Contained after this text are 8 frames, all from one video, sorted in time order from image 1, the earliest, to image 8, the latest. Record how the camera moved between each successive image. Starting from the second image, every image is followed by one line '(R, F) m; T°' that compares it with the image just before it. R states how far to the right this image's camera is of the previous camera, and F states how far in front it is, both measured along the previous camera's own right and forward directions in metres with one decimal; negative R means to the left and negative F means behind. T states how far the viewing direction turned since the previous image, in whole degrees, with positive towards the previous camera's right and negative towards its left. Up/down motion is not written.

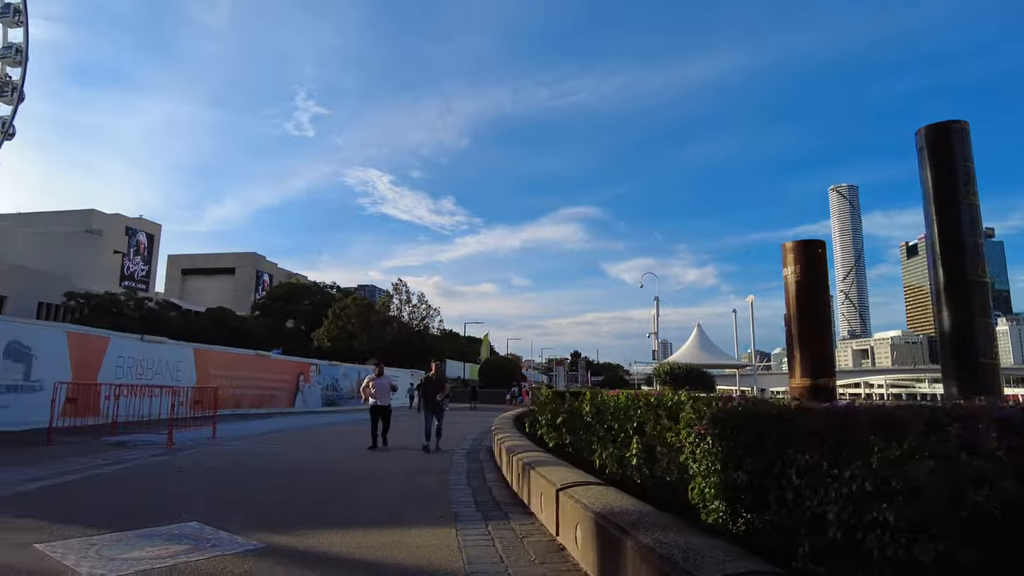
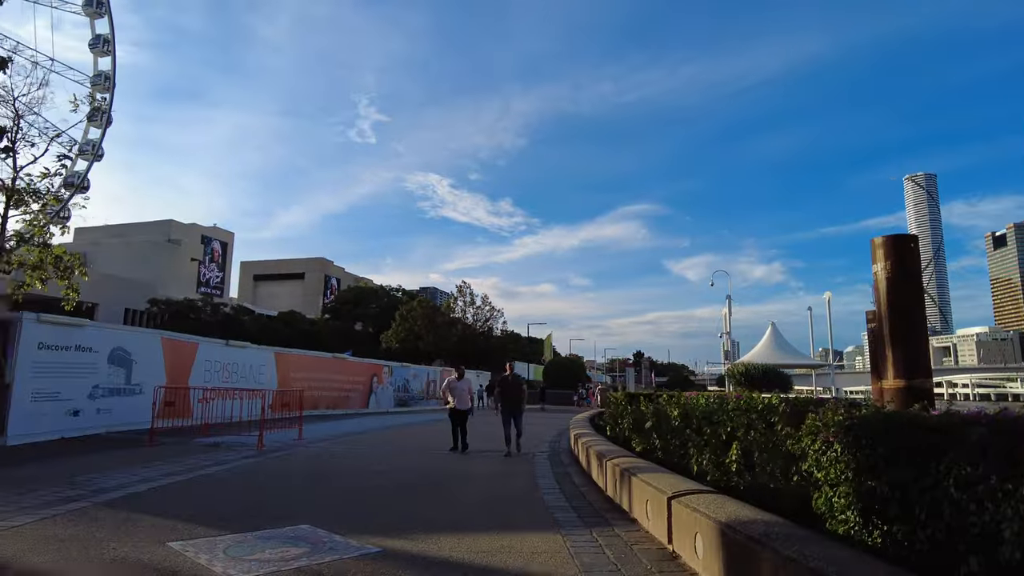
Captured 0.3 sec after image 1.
(-0.3, 0.0) m; -5°
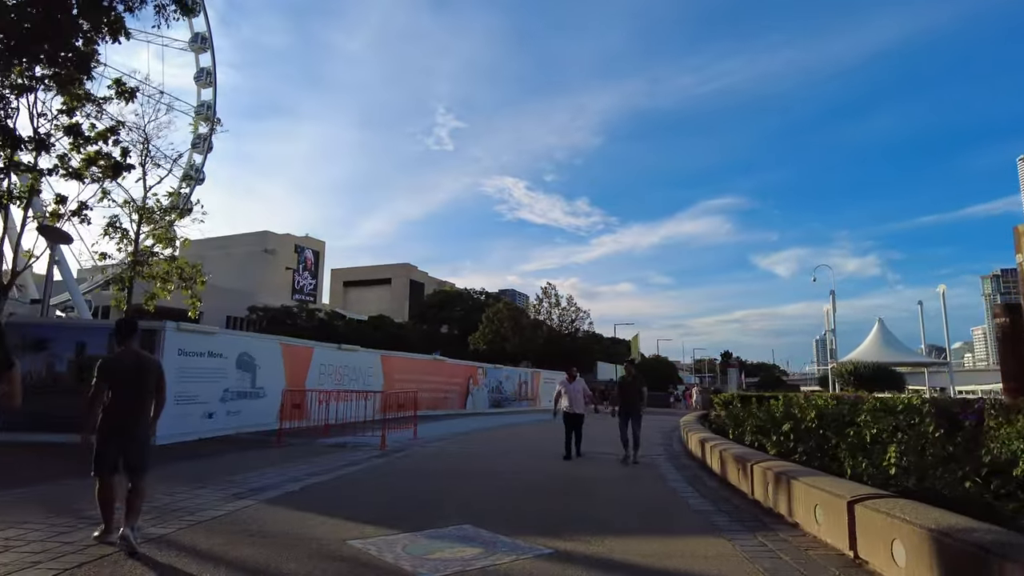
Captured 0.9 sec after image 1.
(-0.5, -0.1) m; -7°
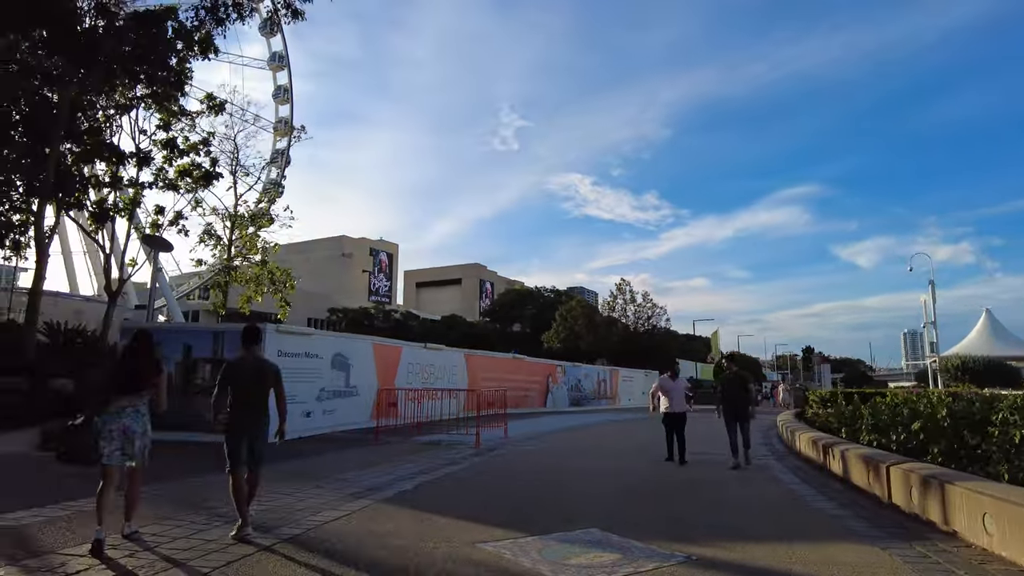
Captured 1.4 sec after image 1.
(-0.4, +0.1) m; -6°
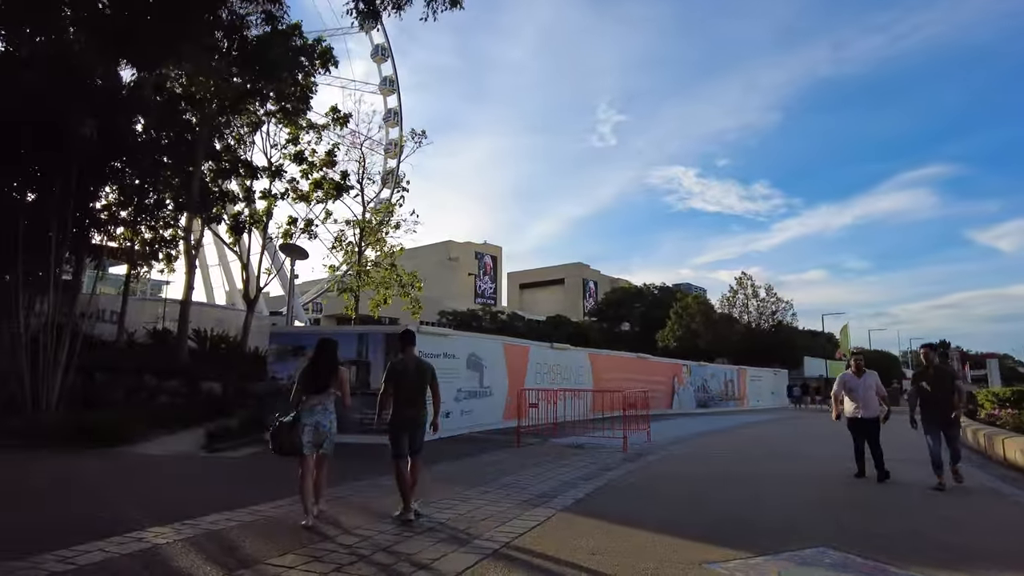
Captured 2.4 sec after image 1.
(-0.7, +0.4) m; -9°
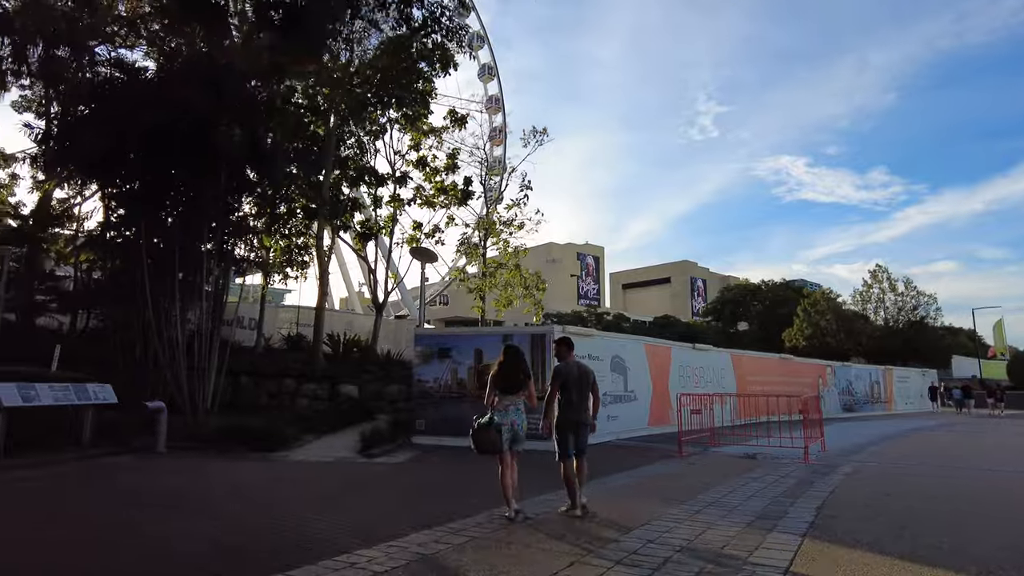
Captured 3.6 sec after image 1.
(-0.9, +0.6) m; -8°
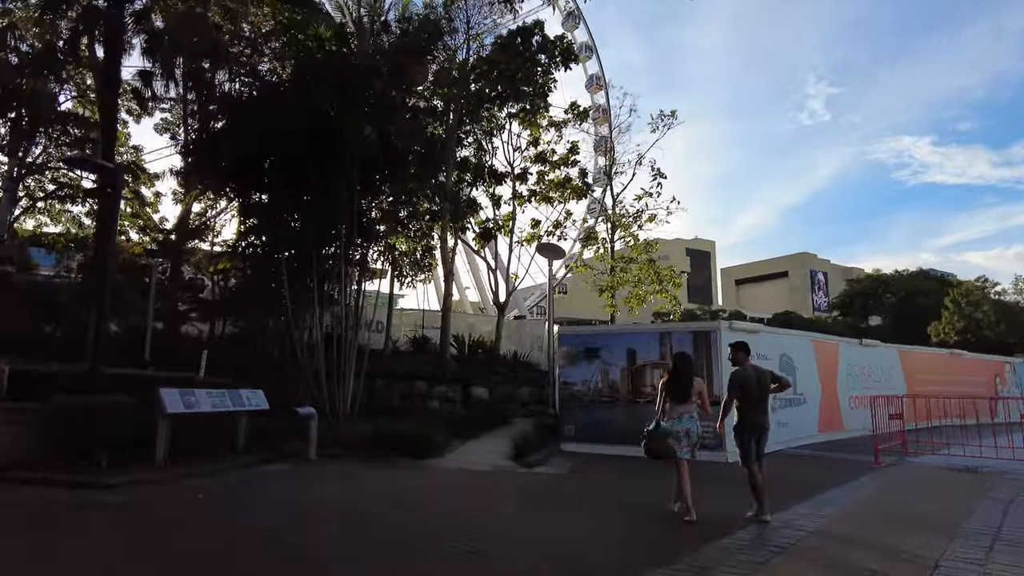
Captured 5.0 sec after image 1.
(-0.8, +0.8) m; -9°
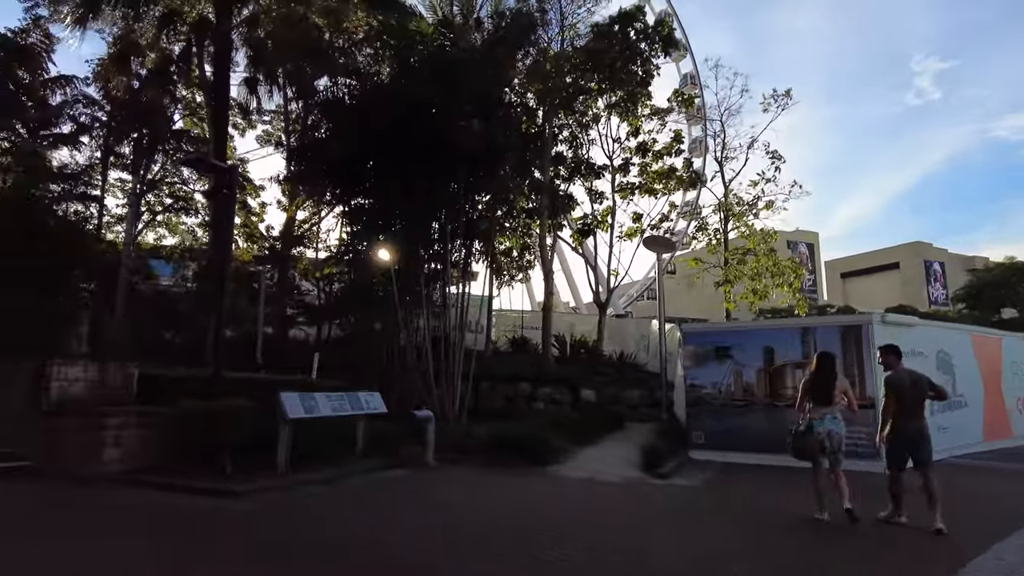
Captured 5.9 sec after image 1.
(-0.5, +0.6) m; -8°
